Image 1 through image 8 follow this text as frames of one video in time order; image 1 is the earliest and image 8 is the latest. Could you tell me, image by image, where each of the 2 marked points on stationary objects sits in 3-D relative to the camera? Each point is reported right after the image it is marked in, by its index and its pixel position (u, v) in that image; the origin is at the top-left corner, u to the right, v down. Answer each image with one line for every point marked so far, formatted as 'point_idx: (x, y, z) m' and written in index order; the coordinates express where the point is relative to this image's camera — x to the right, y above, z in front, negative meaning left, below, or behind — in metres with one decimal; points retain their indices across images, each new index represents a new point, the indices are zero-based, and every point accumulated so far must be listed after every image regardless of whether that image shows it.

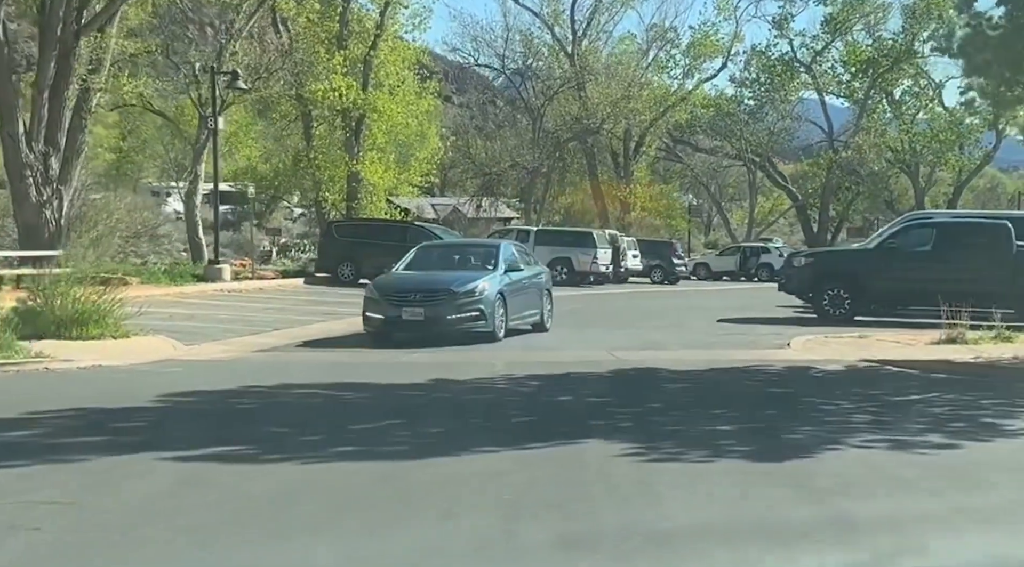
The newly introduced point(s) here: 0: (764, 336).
0: (+3.7, -0.8, +19.3) m
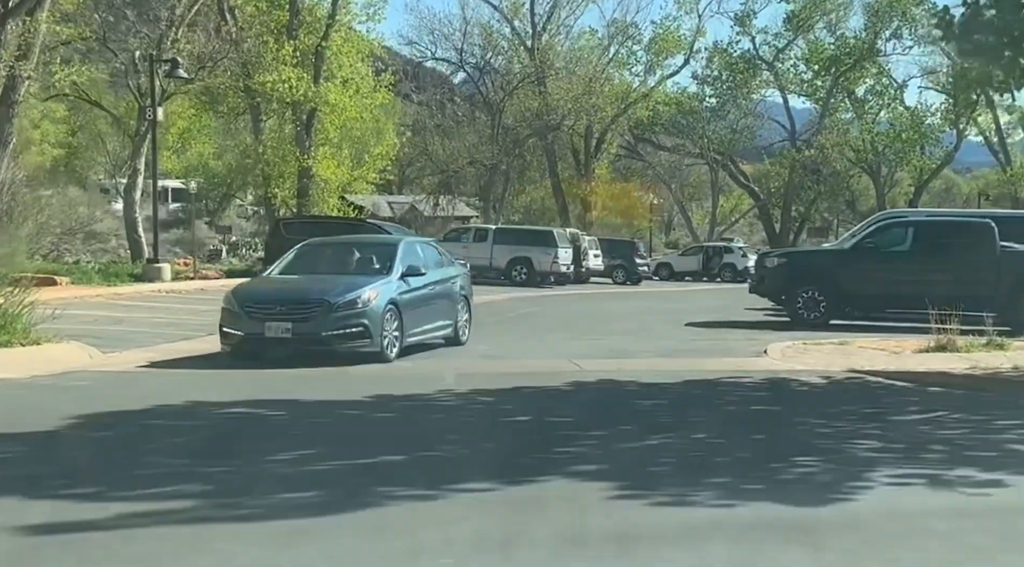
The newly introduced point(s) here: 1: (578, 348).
0: (+3.1, -0.8, +18.0) m
1: (+0.9, -0.9, +17.5) m
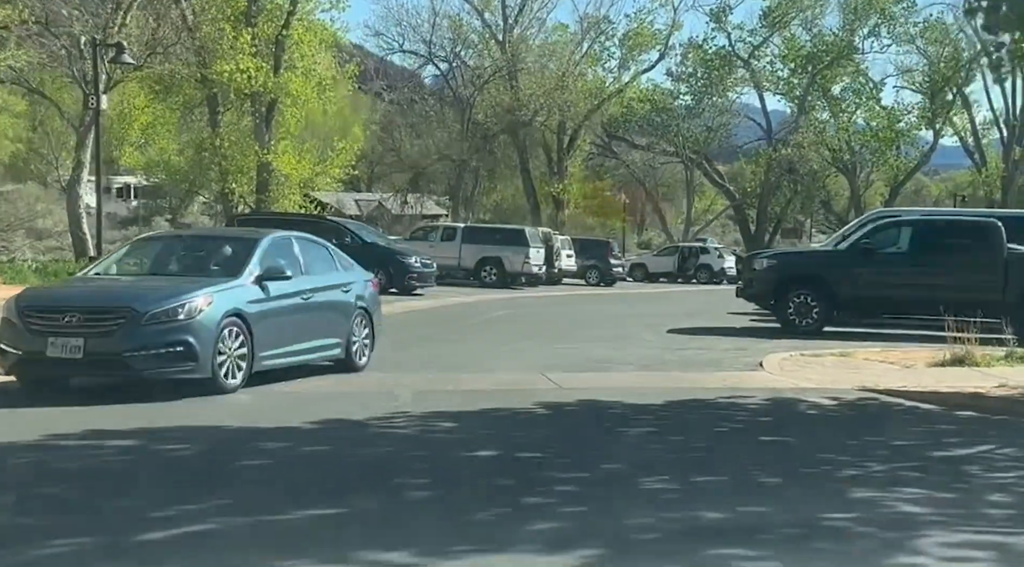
0: (+2.6, -0.9, +16.3) m
1: (+0.5, -0.9, +15.7) m
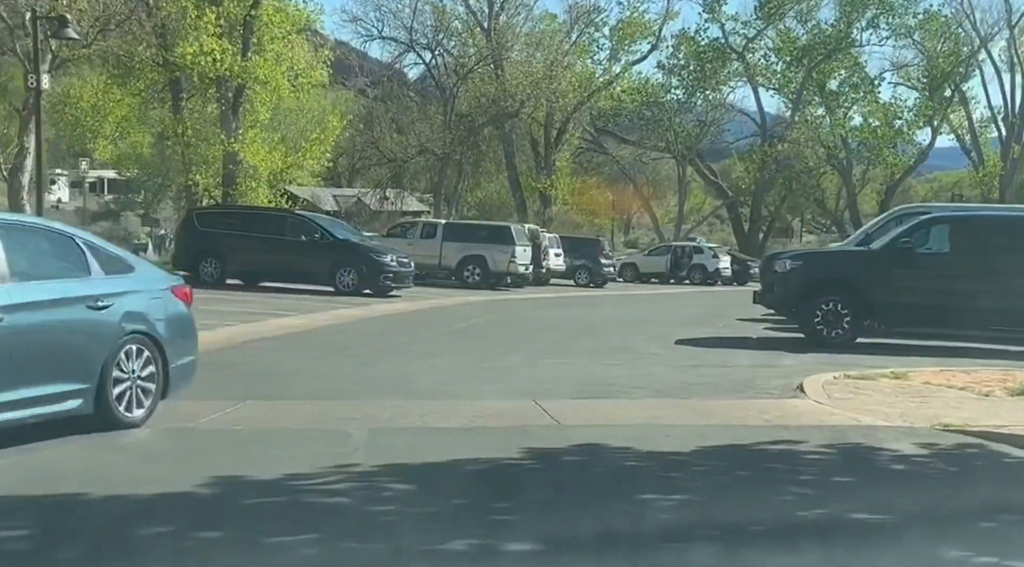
0: (+2.5, -0.9, +13.6) m
1: (+0.3, -0.9, +13.0) m
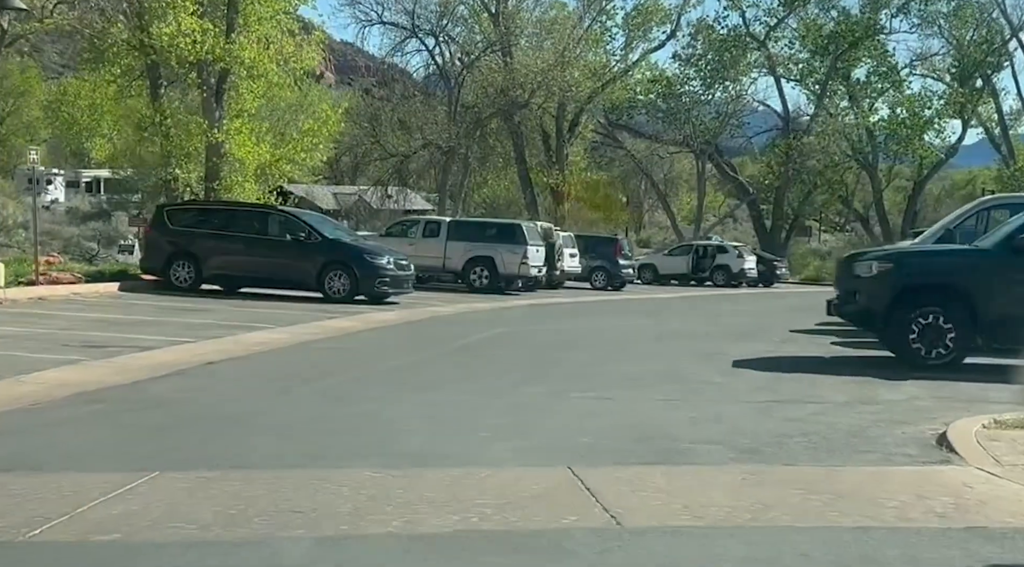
0: (+2.6, -1.0, +10.1) m
1: (+0.5, -1.0, +9.5) m
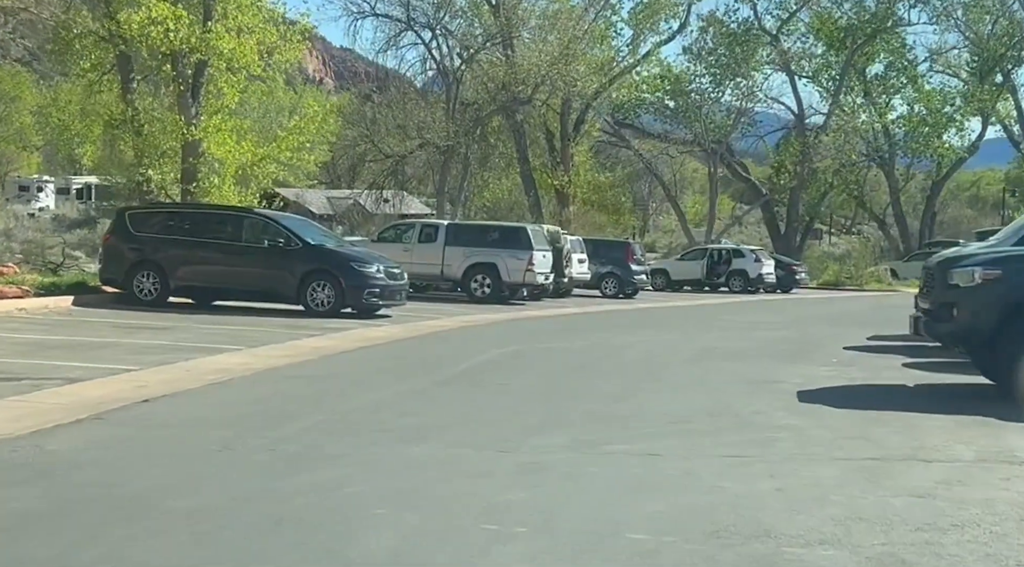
0: (+2.7, -1.1, +7.2) m
1: (+0.6, -1.1, +6.6) m
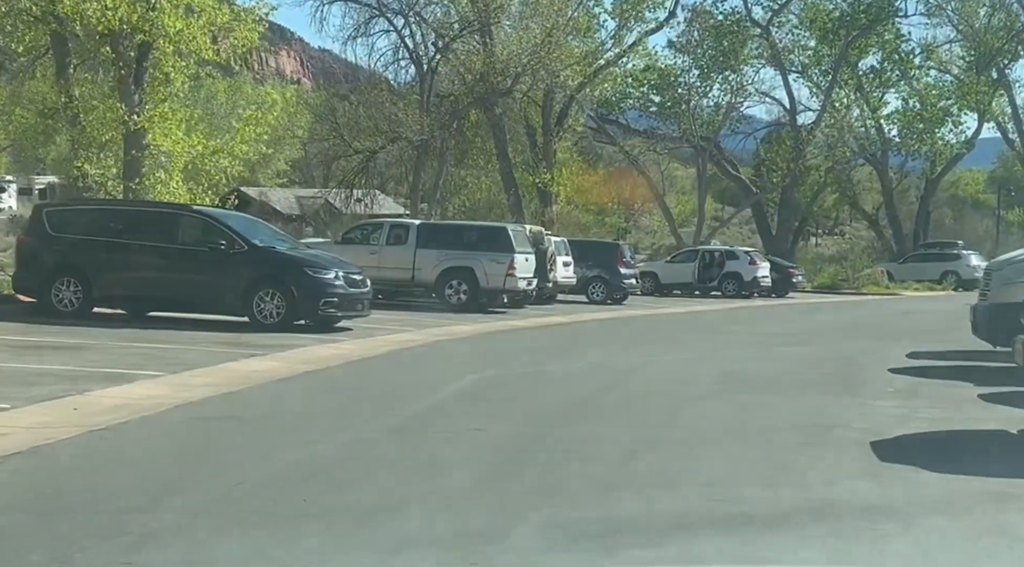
0: (+2.7, -1.2, +4.2) m
1: (+0.5, -1.2, +3.6) m
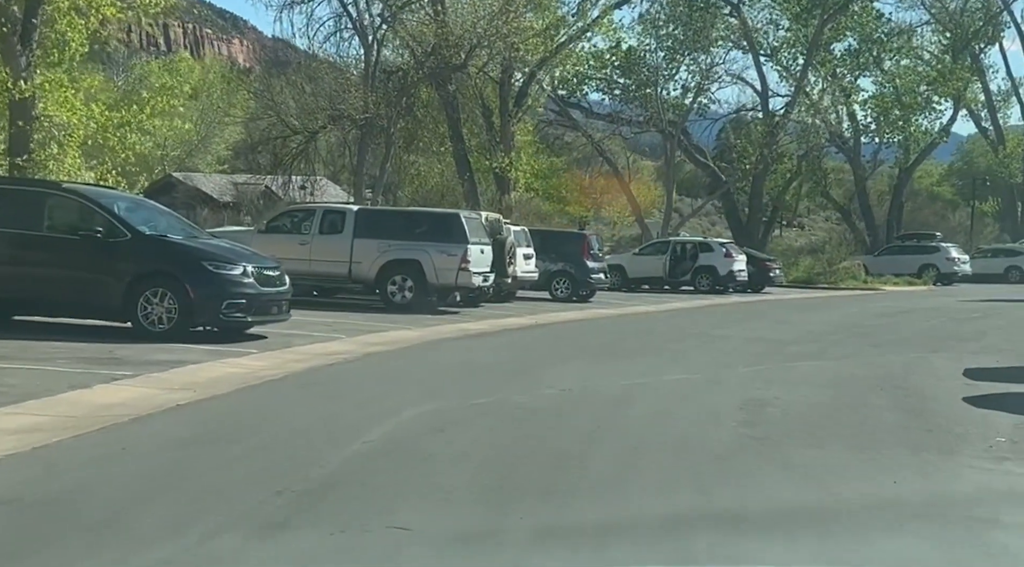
0: (+2.6, -1.3, +0.4) m
1: (+0.5, -1.3, -0.2) m
